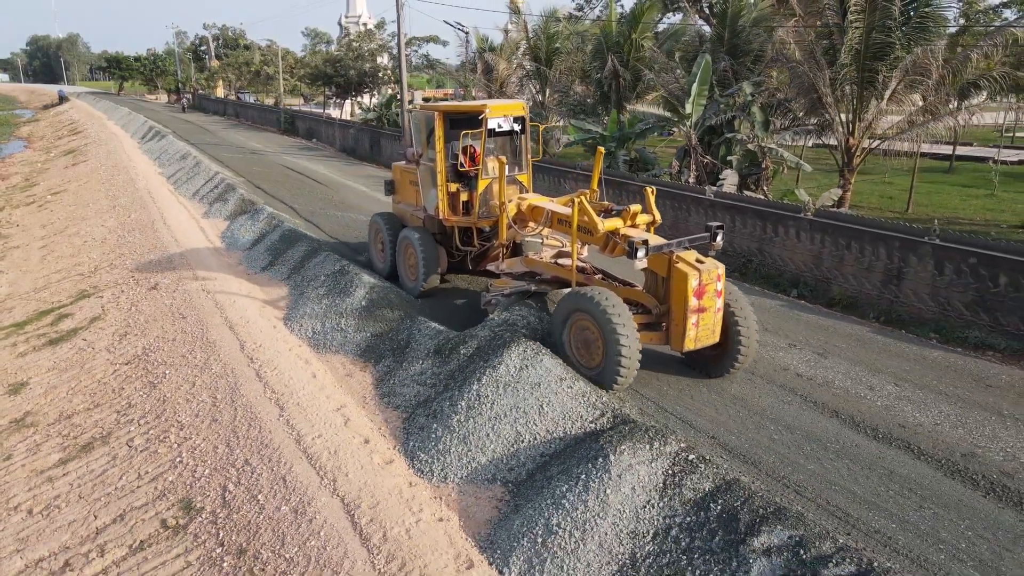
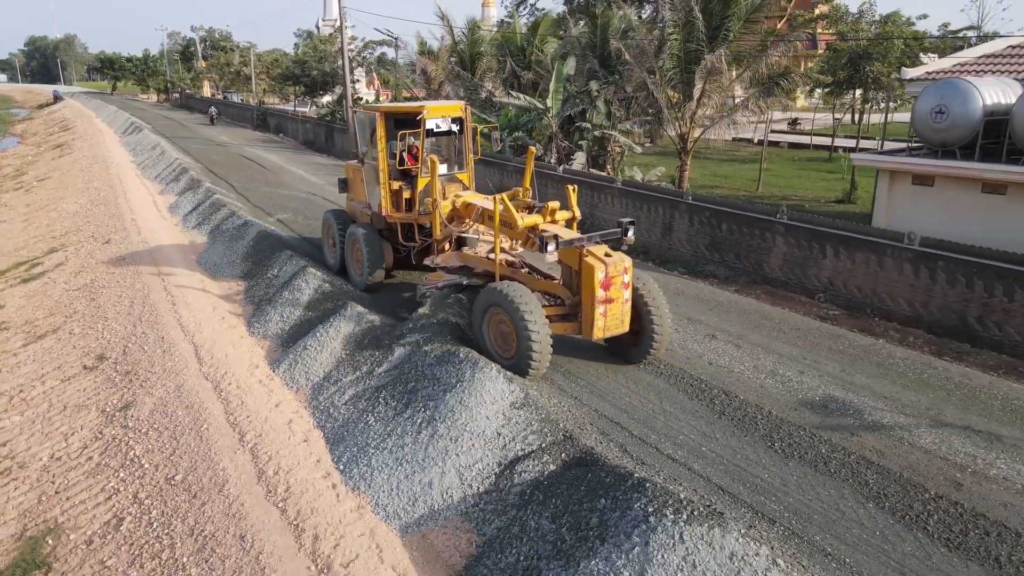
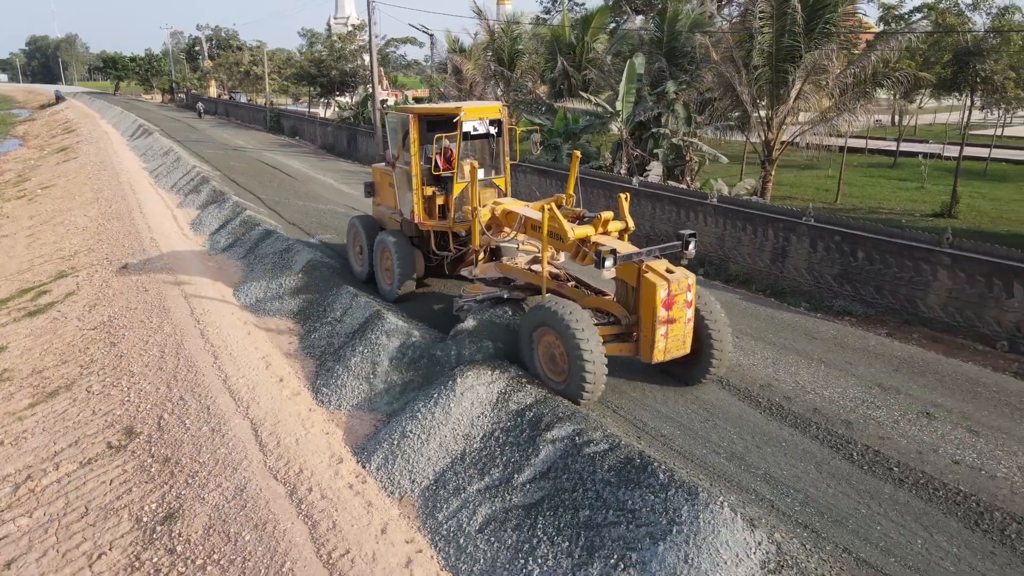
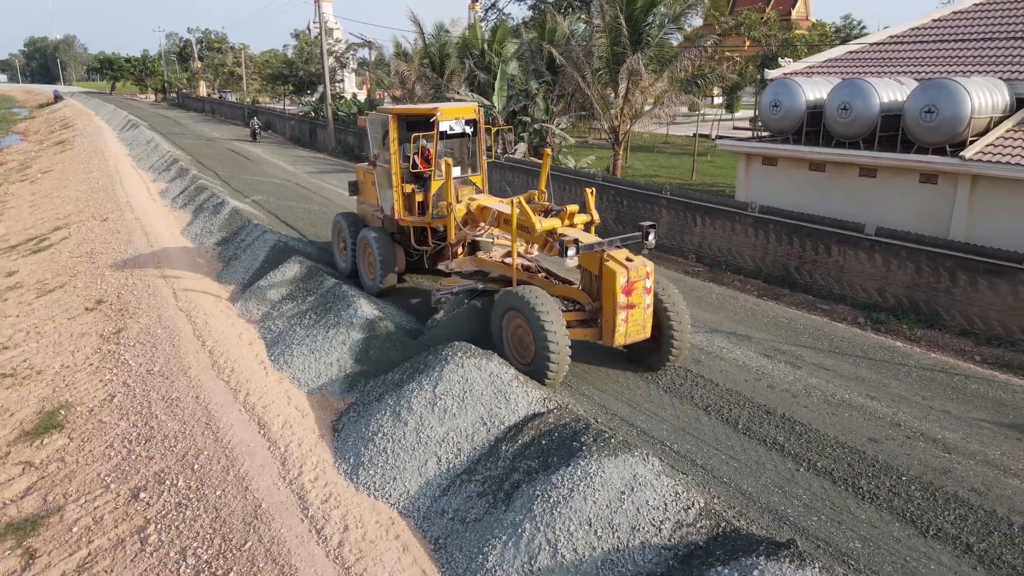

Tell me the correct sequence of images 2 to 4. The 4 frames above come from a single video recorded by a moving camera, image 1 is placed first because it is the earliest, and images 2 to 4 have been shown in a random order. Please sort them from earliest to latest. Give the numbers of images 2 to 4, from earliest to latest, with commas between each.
3, 2, 4
